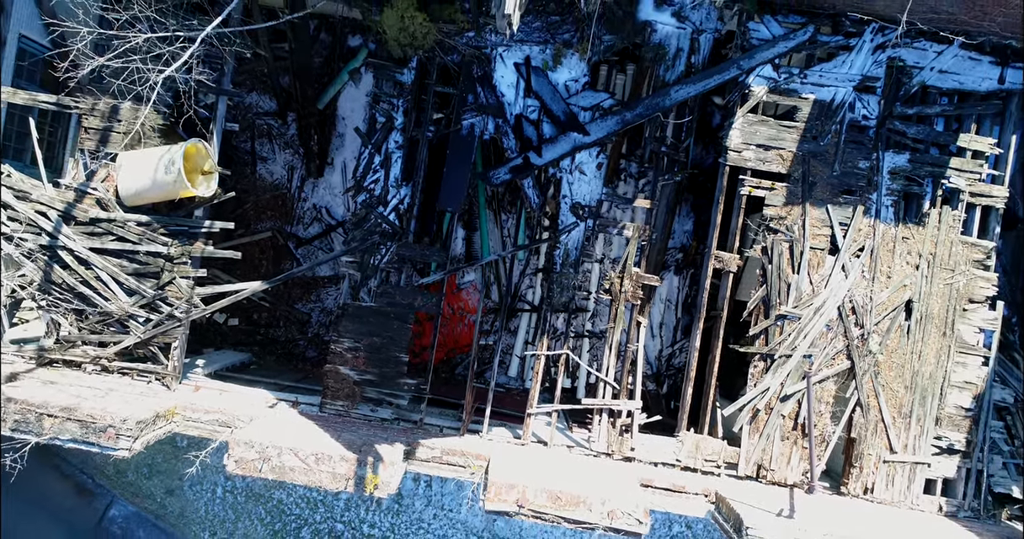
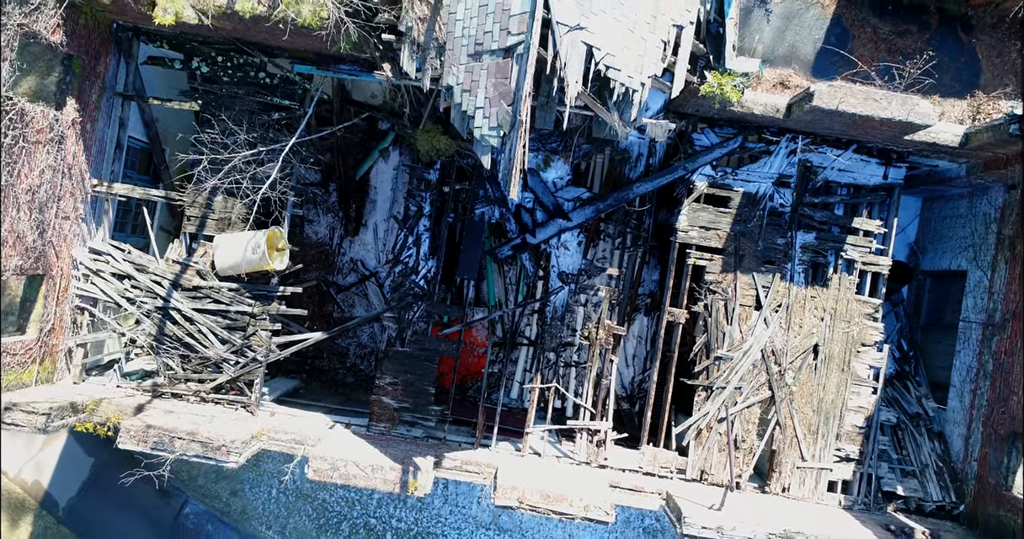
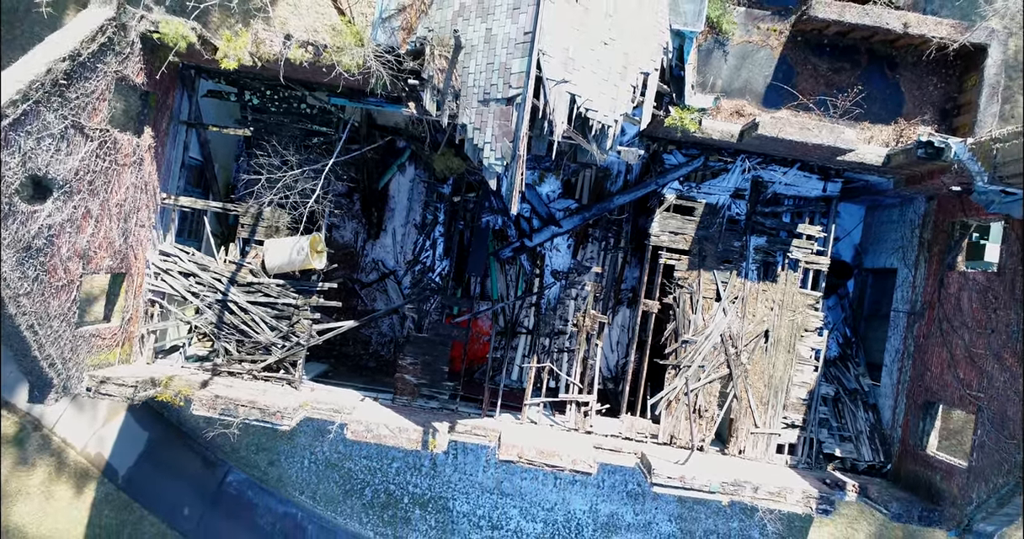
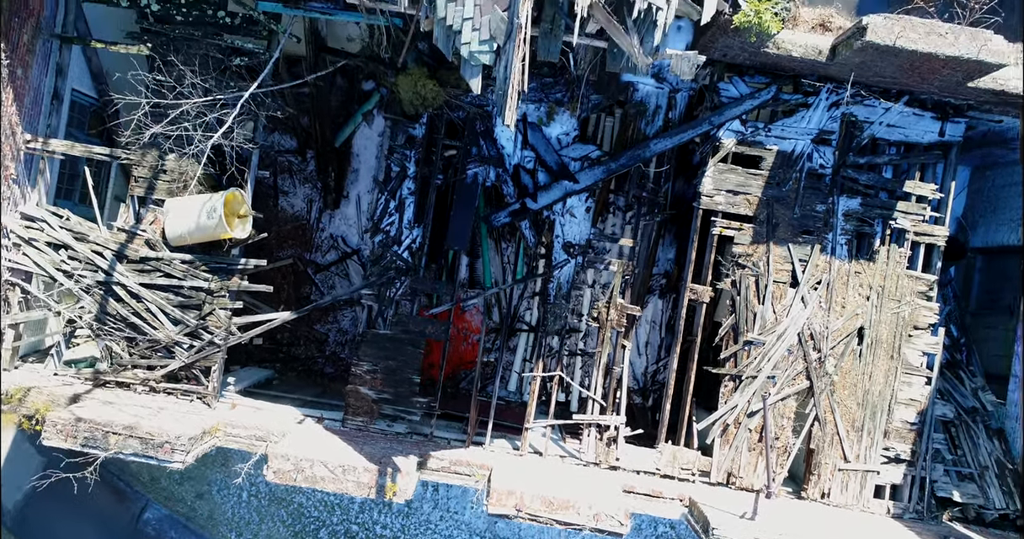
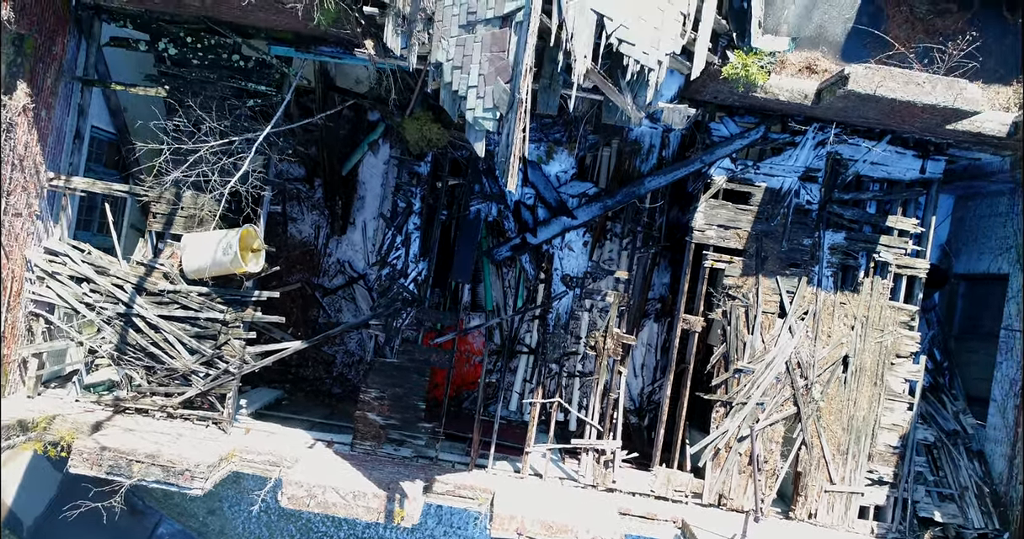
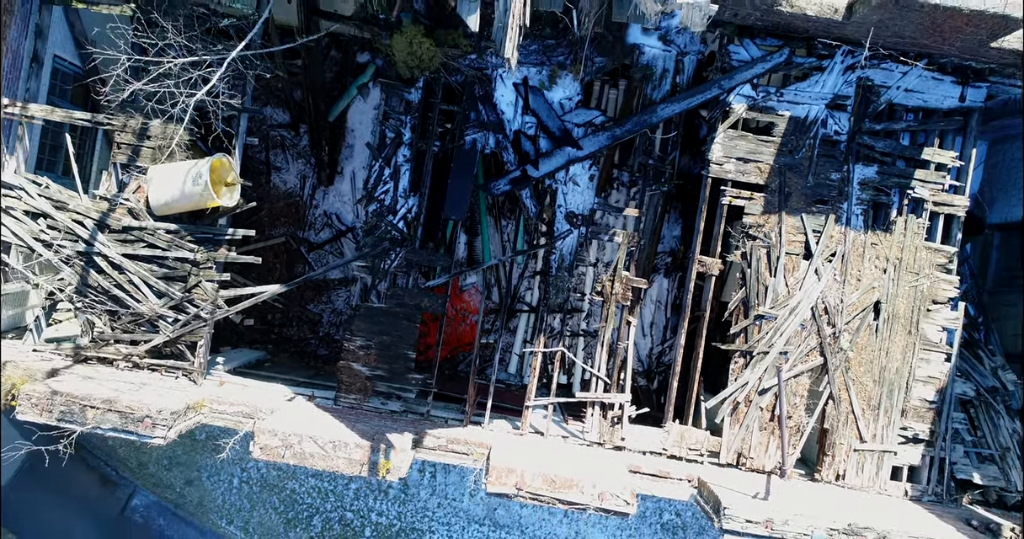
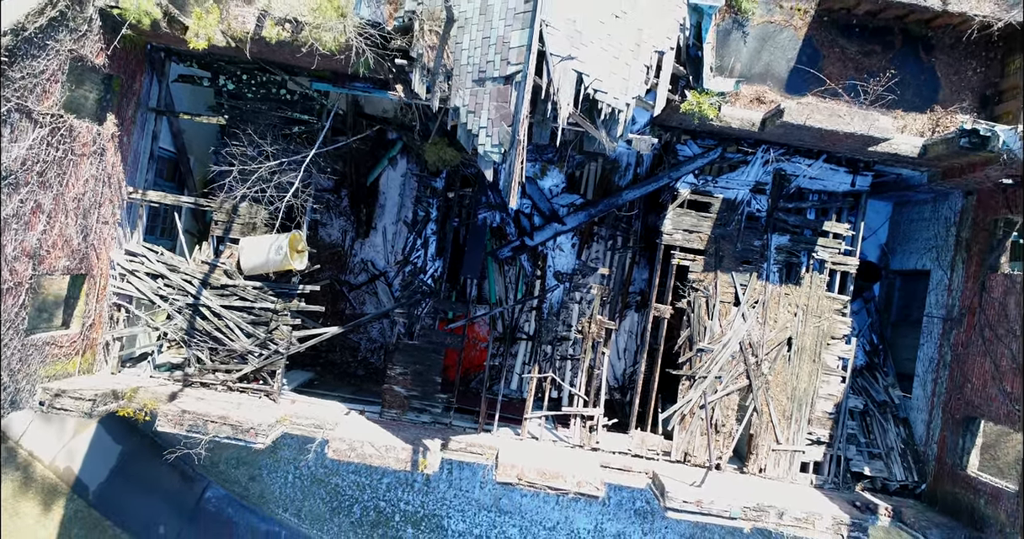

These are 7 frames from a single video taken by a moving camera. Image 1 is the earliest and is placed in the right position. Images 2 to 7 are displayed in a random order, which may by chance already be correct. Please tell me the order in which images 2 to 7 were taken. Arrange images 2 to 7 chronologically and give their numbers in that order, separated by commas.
6, 4, 5, 2, 7, 3
